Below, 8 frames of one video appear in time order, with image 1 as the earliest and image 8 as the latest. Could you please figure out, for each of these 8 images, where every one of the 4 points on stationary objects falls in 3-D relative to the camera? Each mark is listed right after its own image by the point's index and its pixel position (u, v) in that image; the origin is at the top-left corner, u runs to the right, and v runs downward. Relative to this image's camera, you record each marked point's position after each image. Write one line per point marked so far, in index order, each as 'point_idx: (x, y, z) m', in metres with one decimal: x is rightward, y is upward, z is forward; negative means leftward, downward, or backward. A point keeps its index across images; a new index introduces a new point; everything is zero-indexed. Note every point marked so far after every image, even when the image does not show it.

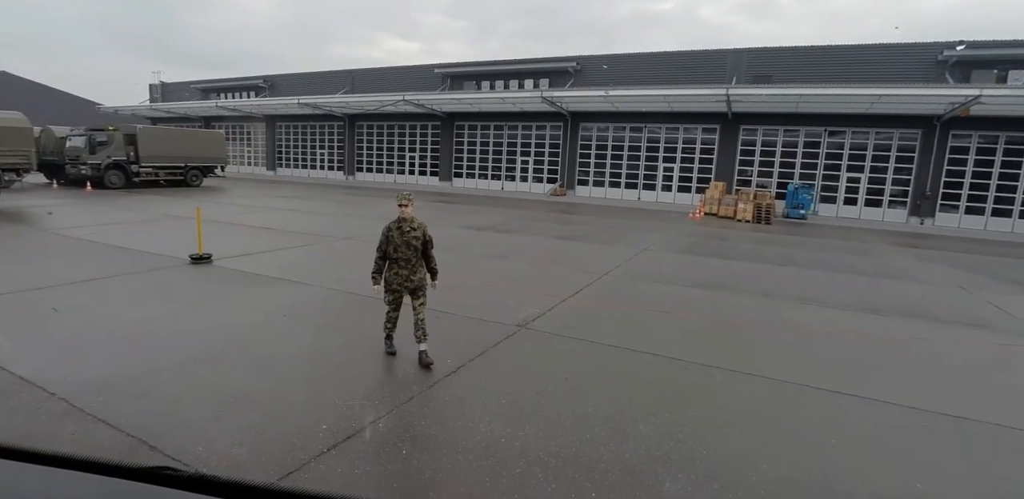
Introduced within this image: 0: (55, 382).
0: (-3.7, -1.1, +4.2) m
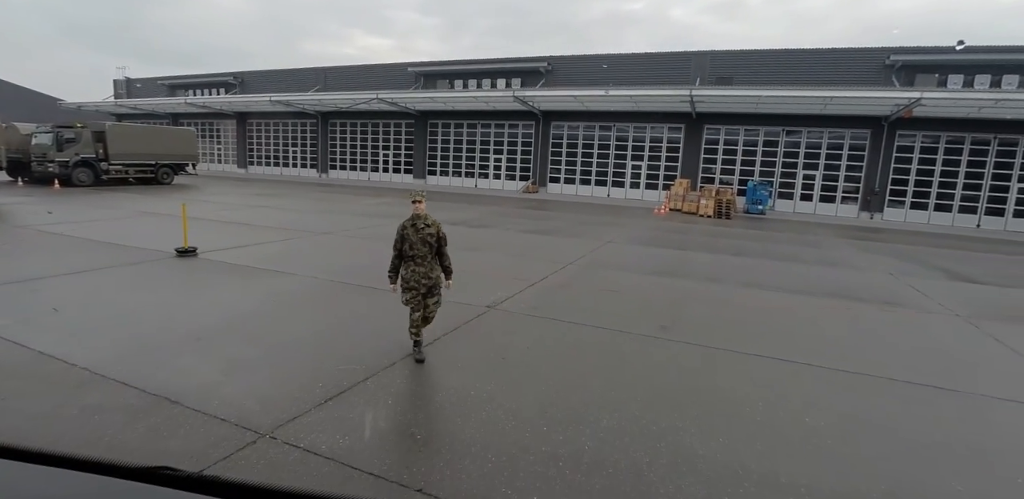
0: (-4.0, -1.0, +4.6) m
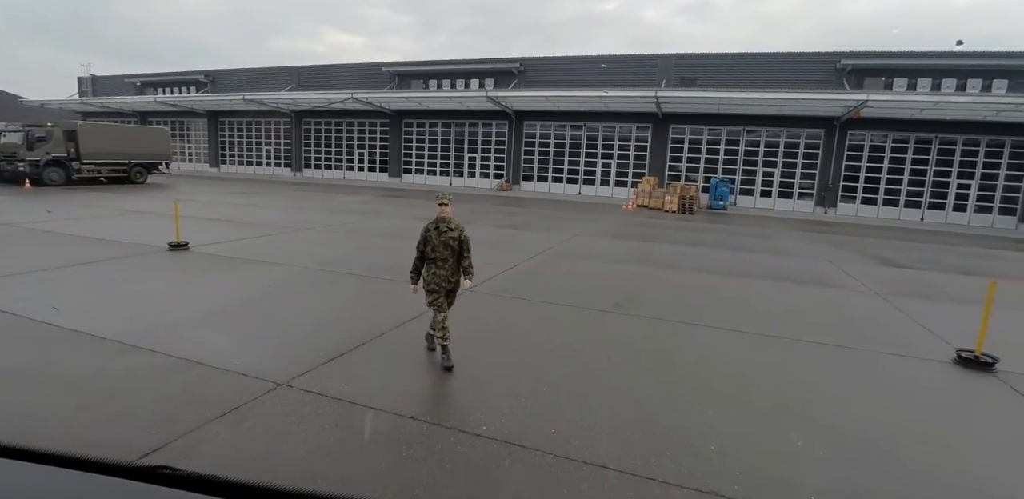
0: (-4.3, -0.9, +5.1) m
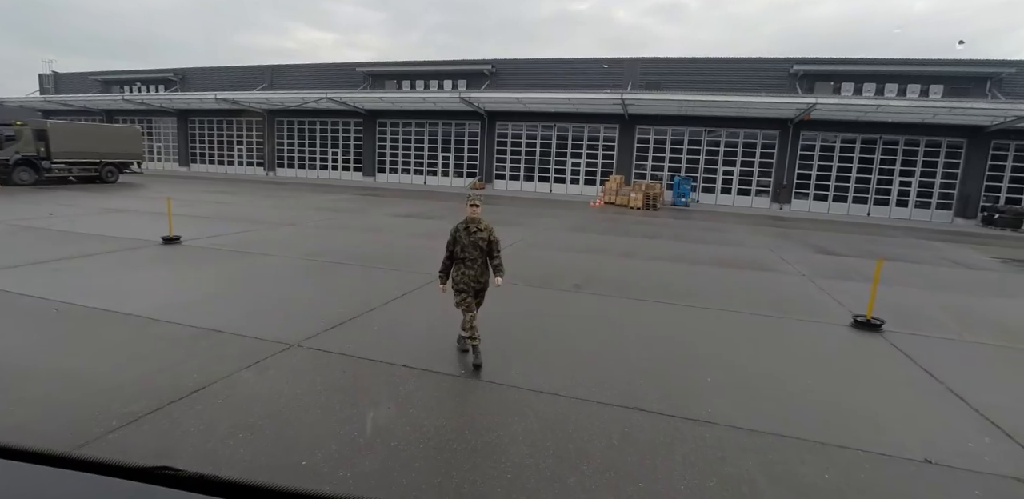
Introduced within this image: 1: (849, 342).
0: (-4.6, -0.8, +5.7) m
1: (+3.6, -1.0, +5.5) m
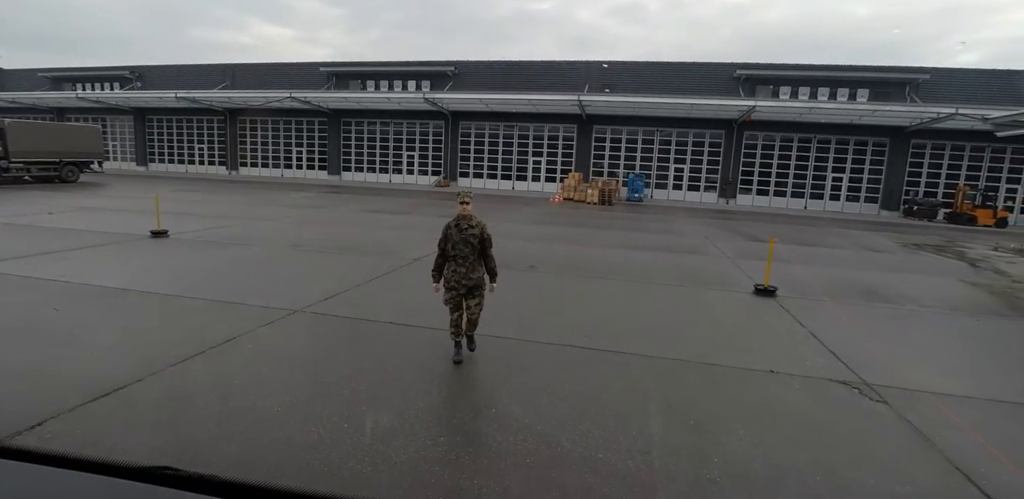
0: (-5.1, -0.6, +6.6) m
1: (+3.1, -0.7, +6.9) m
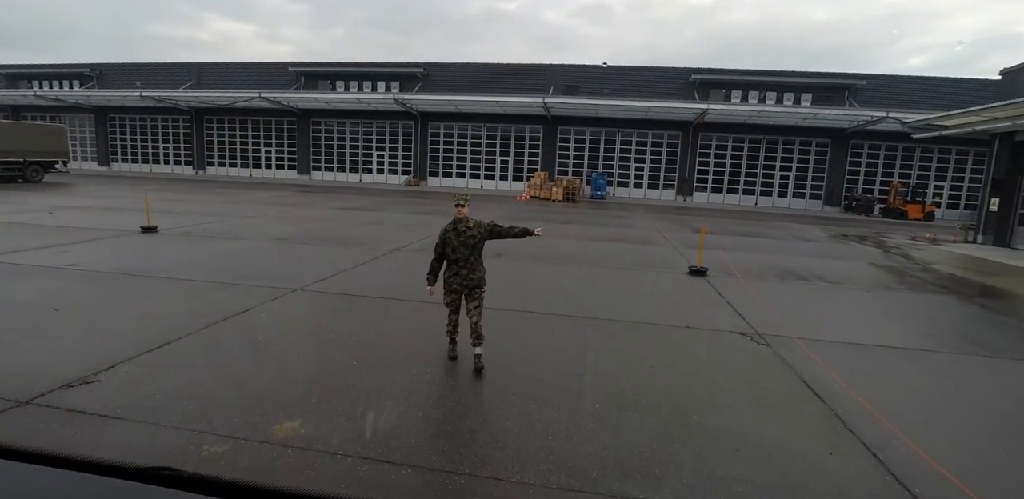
0: (-5.5, -0.5, +7.3) m
1: (+2.6, -0.5, +8.1) m
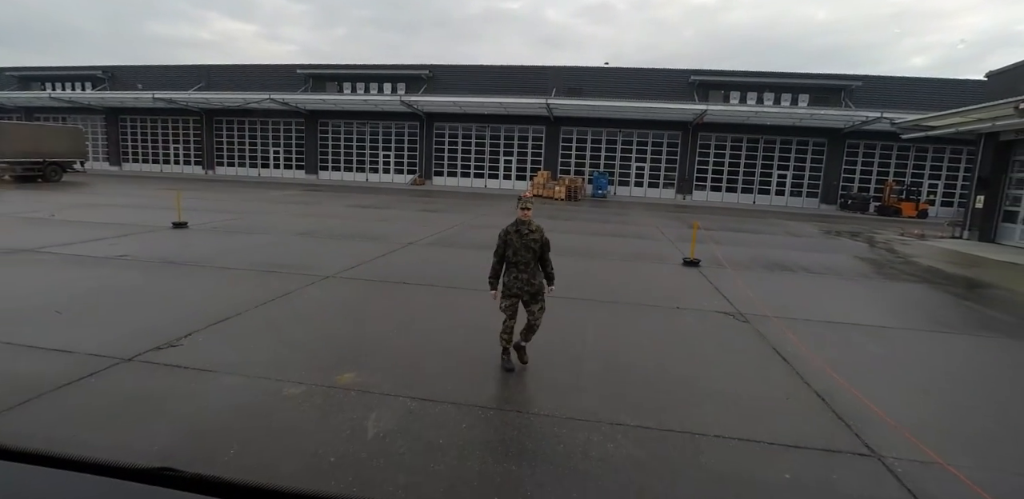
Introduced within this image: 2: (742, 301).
0: (-5.4, -0.4, +8.0) m
1: (+2.8, -0.4, +8.8) m
2: (+3.2, -0.7, +7.1) m
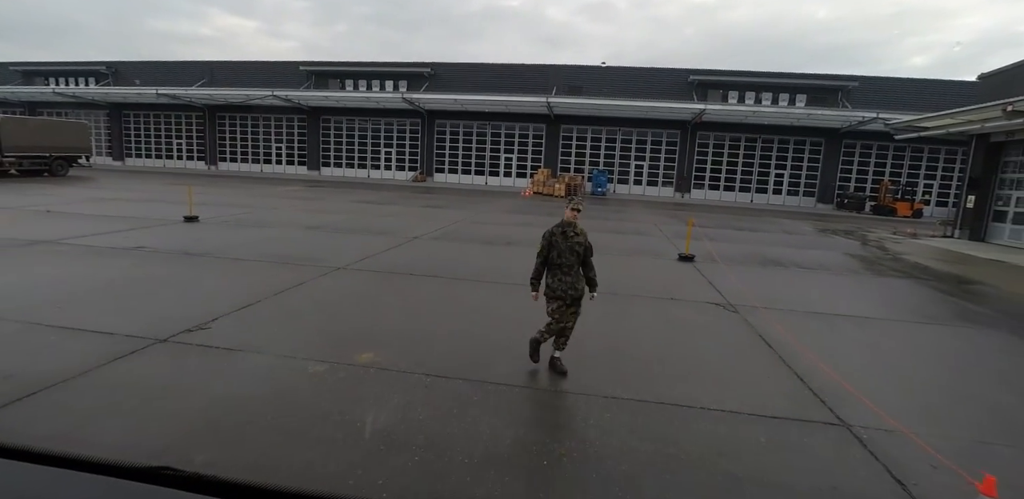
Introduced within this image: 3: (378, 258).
0: (-5.3, -0.3, +8.4) m
1: (+2.8, -0.3, +9.2) m
2: (+3.2, -0.7, +7.5) m
3: (-2.4, -0.2, +9.1) m
